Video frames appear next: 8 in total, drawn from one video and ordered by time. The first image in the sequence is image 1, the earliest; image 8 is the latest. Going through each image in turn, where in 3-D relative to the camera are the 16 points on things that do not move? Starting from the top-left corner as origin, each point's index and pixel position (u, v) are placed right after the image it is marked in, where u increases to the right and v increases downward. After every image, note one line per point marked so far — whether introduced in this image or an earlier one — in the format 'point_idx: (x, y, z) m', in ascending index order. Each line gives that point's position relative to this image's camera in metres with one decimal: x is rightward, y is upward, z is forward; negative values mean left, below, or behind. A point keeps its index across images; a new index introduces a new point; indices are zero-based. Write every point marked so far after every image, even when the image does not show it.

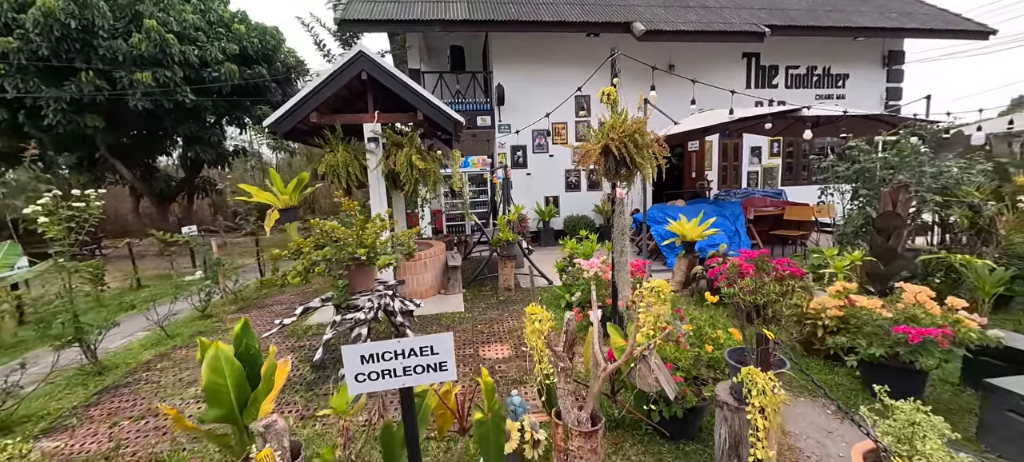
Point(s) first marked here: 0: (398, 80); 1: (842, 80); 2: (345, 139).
0: (-1.2, +1.6, +4.4) m
1: (+8.3, +3.8, +10.1) m
2: (-1.9, +1.1, +4.7) m
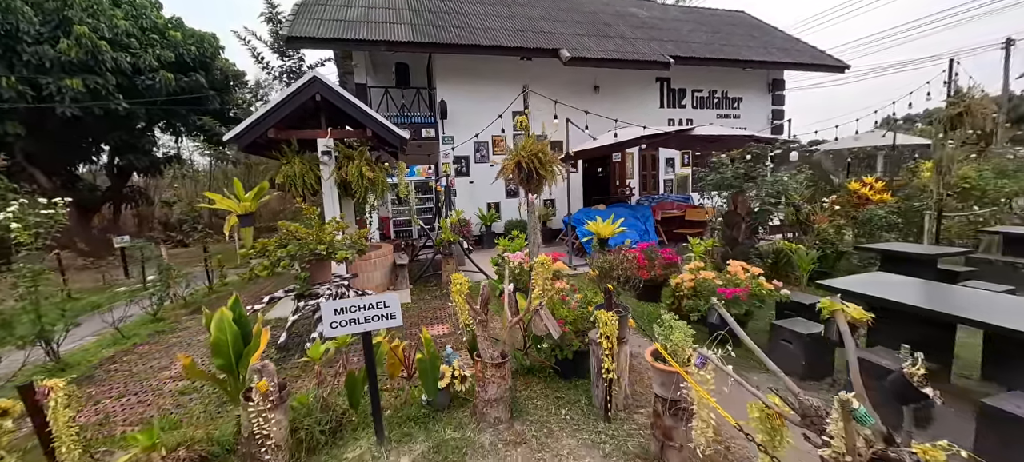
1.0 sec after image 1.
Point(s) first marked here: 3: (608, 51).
0: (-2.0, +1.6, +5.1) m
1: (+6.7, +3.8, +11.9) m
2: (-2.8, +1.0, +5.3) m
3: (+2.4, +4.4, +9.9) m
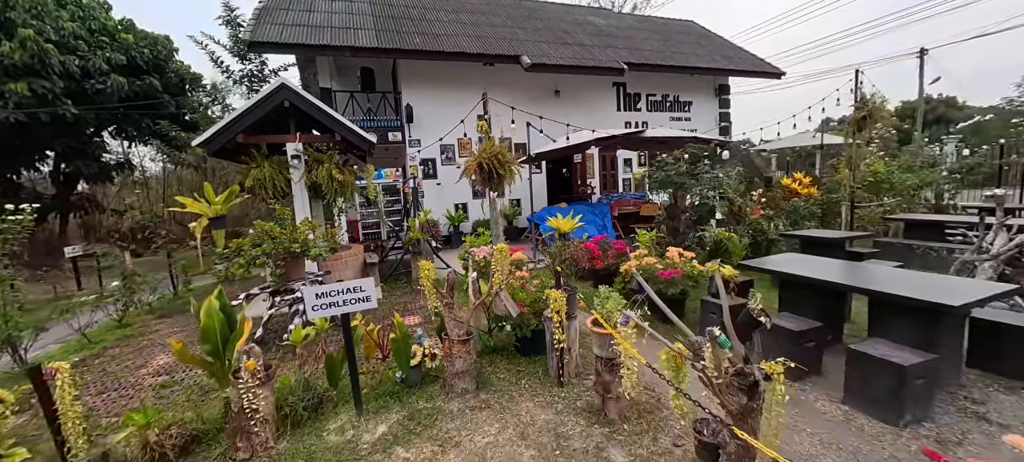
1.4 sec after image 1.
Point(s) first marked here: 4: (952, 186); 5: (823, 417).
0: (-2.6, +1.6, +5.3) m
1: (+5.6, +4.0, +12.8) m
2: (-3.3, +1.0, +5.4) m
3: (+1.4, +4.5, +10.5) m
4: (+9.2, +0.9, +8.4) m
5: (+2.1, -1.2, +2.7) m
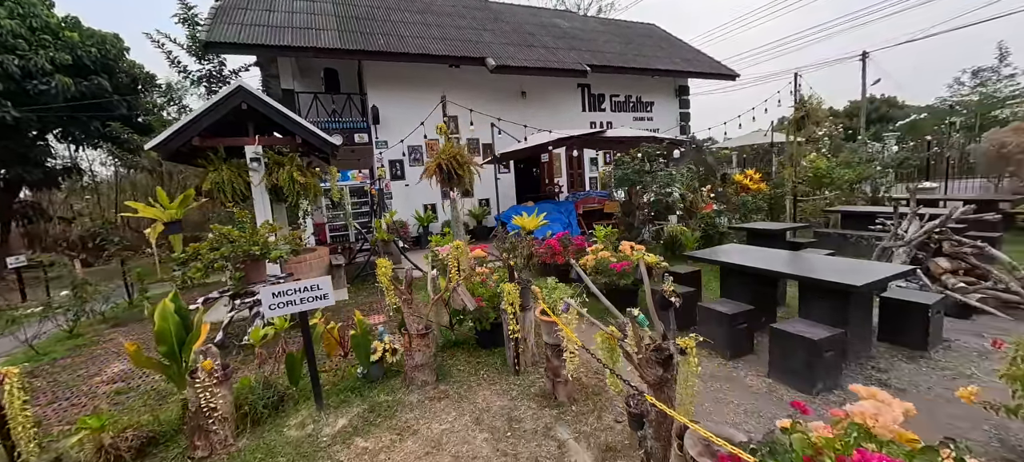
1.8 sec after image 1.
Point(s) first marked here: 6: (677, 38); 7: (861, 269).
0: (-3.1, +1.6, +5.3) m
1: (+4.5, +4.1, +13.3) m
2: (-3.8, +1.0, +5.4) m
3: (+0.5, +4.5, +10.7) m
4: (+8.5, +1.1, +9.1) m
5: (+1.7, -1.2, +3.0) m
6: (+6.2, +7.2, +15.1) m
7: (+3.1, -0.3, +3.5) m
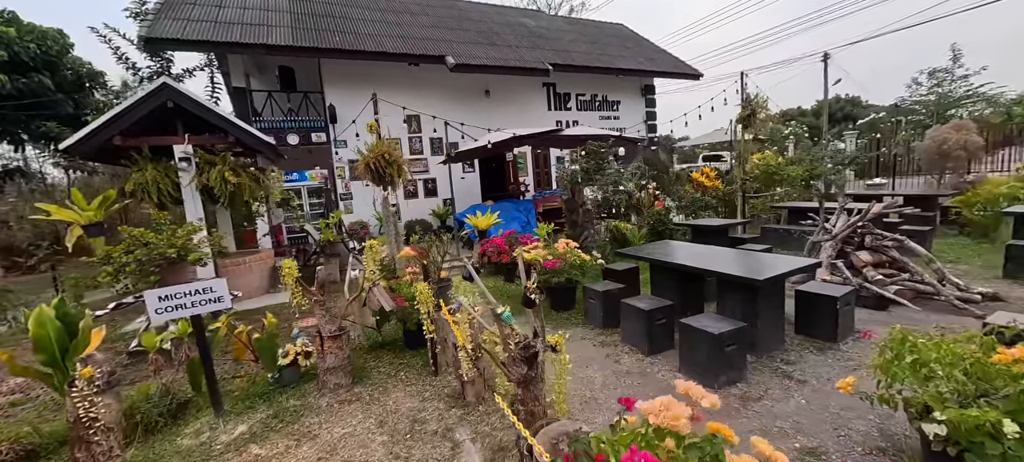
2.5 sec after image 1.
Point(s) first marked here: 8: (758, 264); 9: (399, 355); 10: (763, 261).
0: (-3.9, +1.6, +5.1) m
1: (+3.4, +4.2, +13.4) m
2: (-4.6, +0.9, +5.2) m
3: (-0.5, +4.6, +10.6) m
4: (+7.5, +1.2, +9.3) m
5: (+1.1, -1.1, +3.0) m
6: (+4.9, +7.3, +15.3) m
7: (+2.4, -0.3, +3.6) m
8: (+2.2, -0.3, +3.6) m
9: (-1.1, -1.2, +3.8) m
10: (+2.3, -0.3, +3.8) m
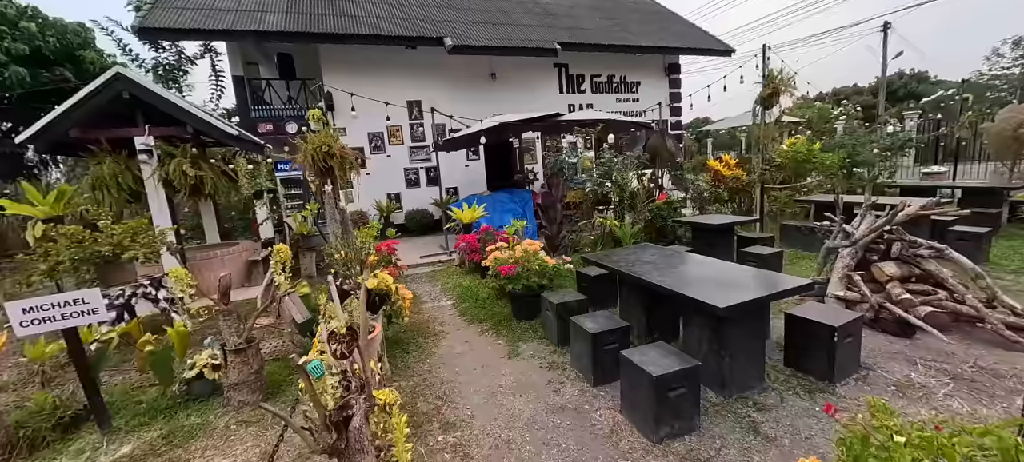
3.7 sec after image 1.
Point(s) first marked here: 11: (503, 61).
0: (-4.2, +1.6, +4.9) m
1: (+3.8, +4.4, +12.4) m
2: (-5.0, +1.0, +5.1) m
3: (-0.4, +4.8, +10.0) m
4: (+7.5, +1.3, +8.1) m
5: (+0.5, -1.2, +2.4) m
6: (+5.5, +7.6, +14.0) m
7: (+1.8, -0.3, +2.9) m
8: (+1.7, -0.3, +2.9) m
9: (-1.6, -1.2, +3.5) m
10: (+1.8, -0.3, +3.1) m
11: (-0.2, +4.6, +10.9) m
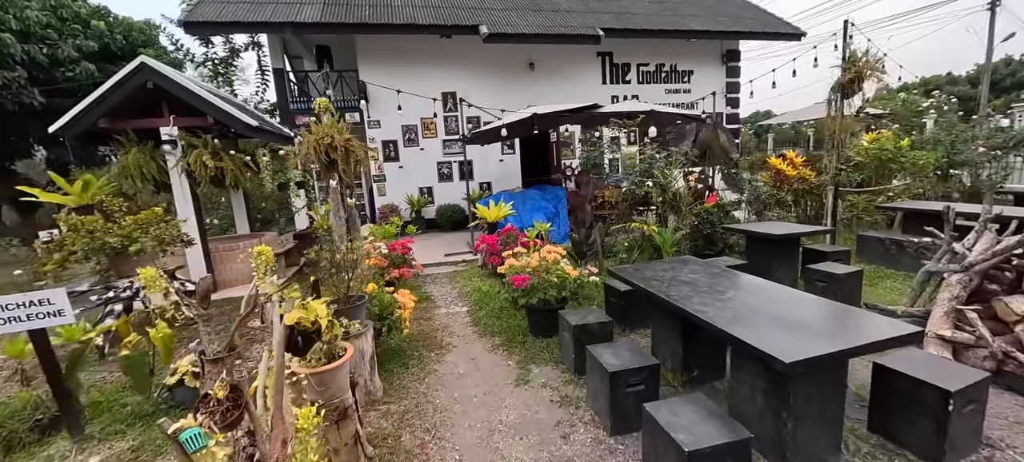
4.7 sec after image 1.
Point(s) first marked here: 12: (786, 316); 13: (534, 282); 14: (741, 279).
0: (-3.9, +1.7, +4.8) m
1: (+4.9, +4.4, +11.4) m
2: (-4.6, +1.1, +5.1) m
3: (+0.6, +4.8, +9.5) m
4: (+8.1, +1.1, +6.8) m
5: (+0.4, -1.3, +1.9) m
6: (+6.9, +7.5, +12.8) m
7: (+1.8, -0.4, +2.2) m
8: (+1.7, -0.4, +2.3) m
9: (-1.5, -1.2, +3.2) m
10: (+1.8, -0.4, +2.4) m
11: (+0.8, +4.7, +10.4) m
12: (+1.5, -0.5, +2.2) m
13: (+0.2, -0.4, +3.4) m
14: (+1.6, -0.4, +2.9) m
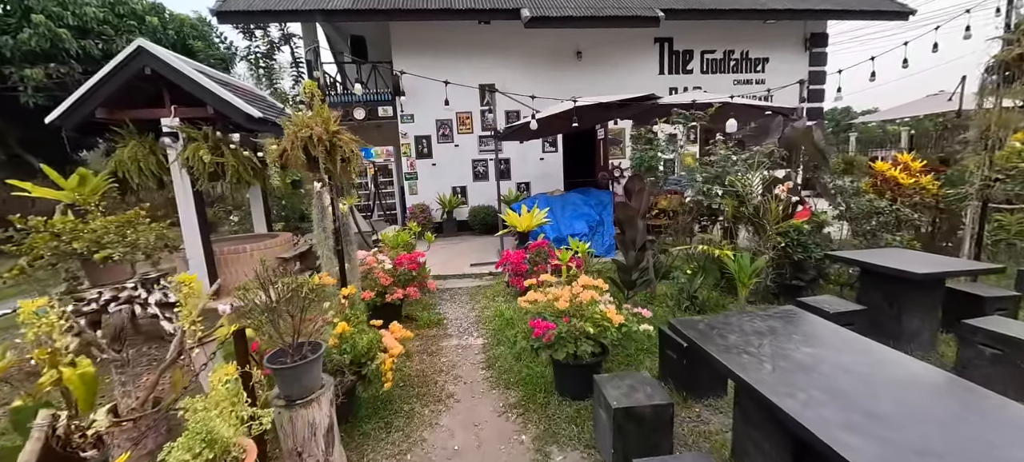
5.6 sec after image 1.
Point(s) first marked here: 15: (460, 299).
0: (-3.5, +1.7, +4.3) m
1: (+6.1, +4.1, +9.8) m
2: (-4.2, +1.2, +4.7) m
3: (+1.5, +4.7, +8.4) m
4: (+8.6, +0.7, +5.0) m
5: (+0.3, -1.5, +1.0) m
6: (+8.3, +7.1, +11.0) m
7: (+1.8, -0.7, +1.1) m
8: (+1.7, -0.7, +1.2) m
9: (-1.4, -1.3, +2.5) m
10: (+1.8, -0.7, +1.3) m
11: (+1.9, +4.5, +9.3) m
12: (+1.5, -0.7, +1.2) m
13: (+0.3, -0.6, +2.5) m
14: (+1.7, -0.6, +1.8) m
15: (-0.6, -0.8, +4.8) m
